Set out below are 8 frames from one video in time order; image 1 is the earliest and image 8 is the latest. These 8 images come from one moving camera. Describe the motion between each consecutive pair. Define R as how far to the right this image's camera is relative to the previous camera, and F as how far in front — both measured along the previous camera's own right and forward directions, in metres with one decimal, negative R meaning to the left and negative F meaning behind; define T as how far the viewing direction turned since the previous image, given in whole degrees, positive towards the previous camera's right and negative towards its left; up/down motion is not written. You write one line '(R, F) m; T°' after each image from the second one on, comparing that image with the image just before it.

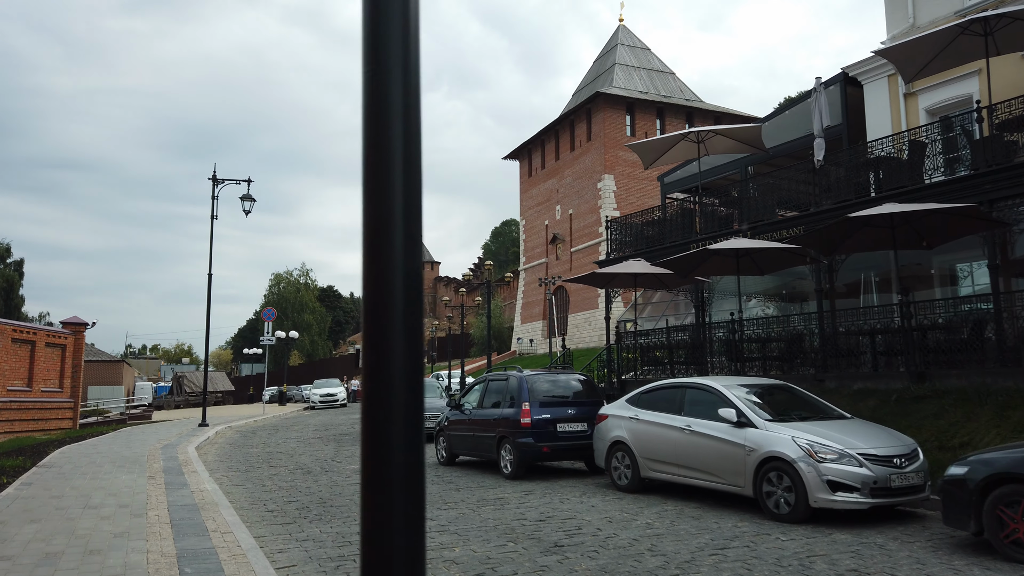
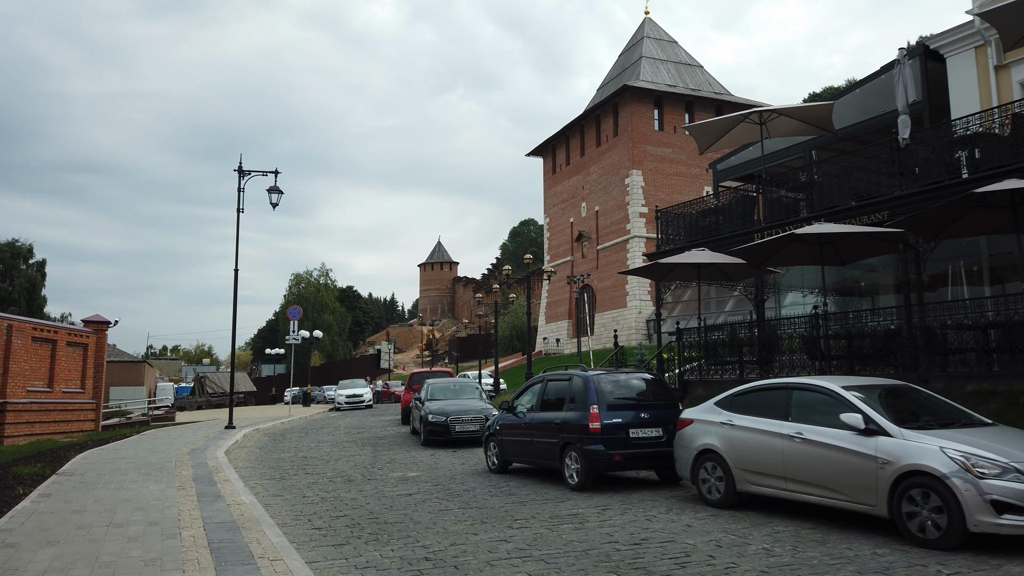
(-0.7, +1.2) m; -1°
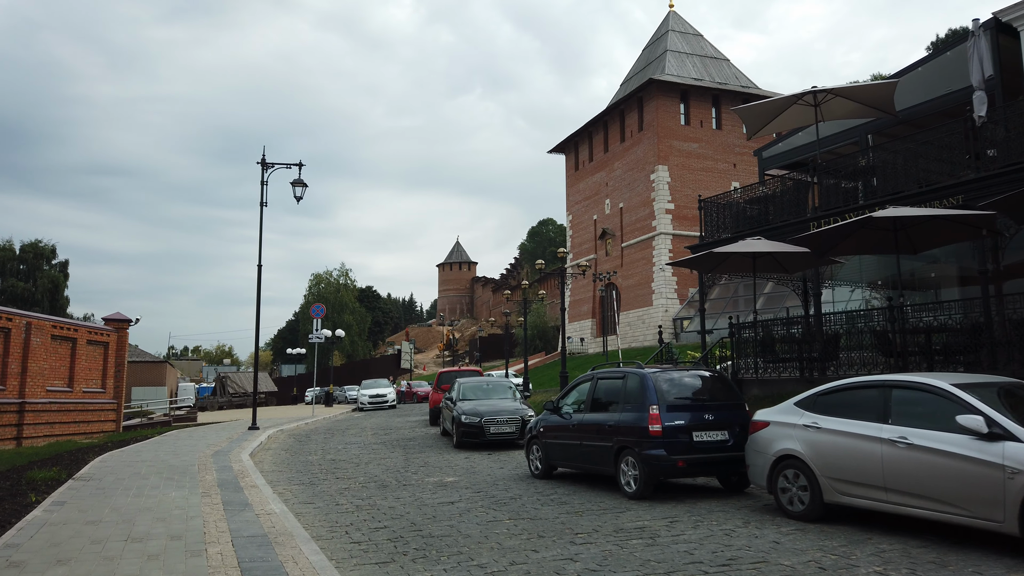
(-0.4, +0.9) m; -1°
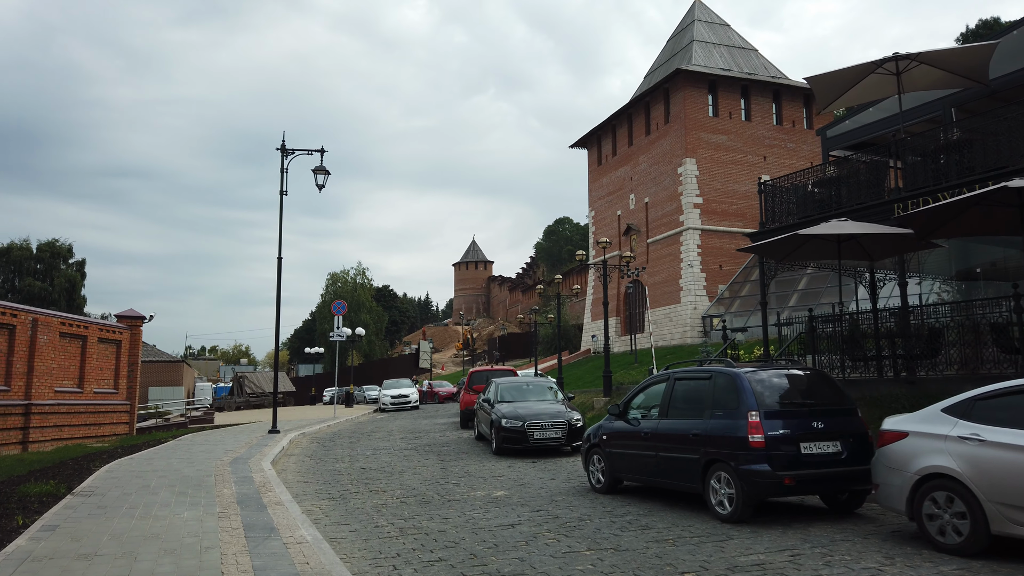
(-0.6, +1.5) m; -1°
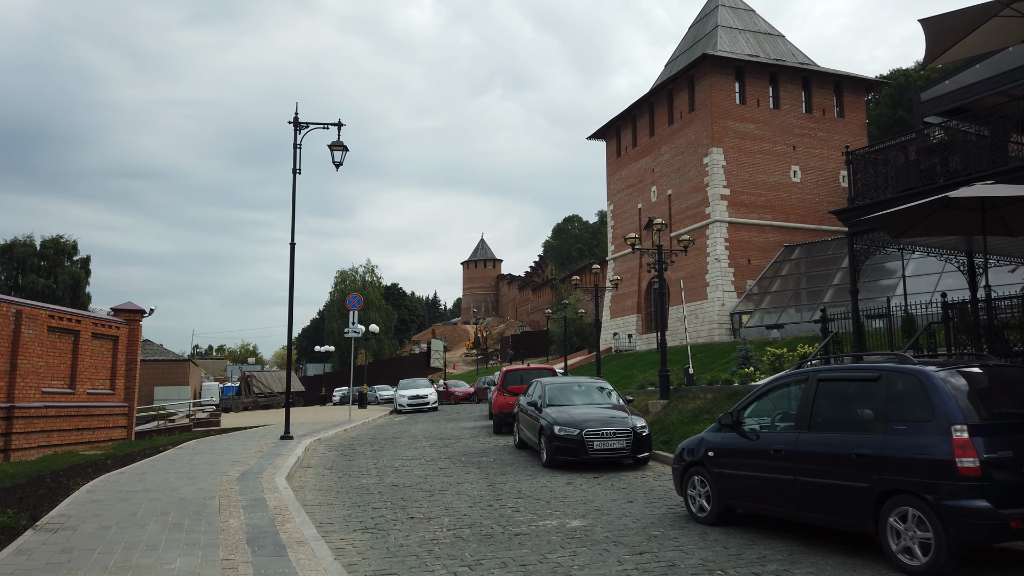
(-0.8, +2.2) m; 0°
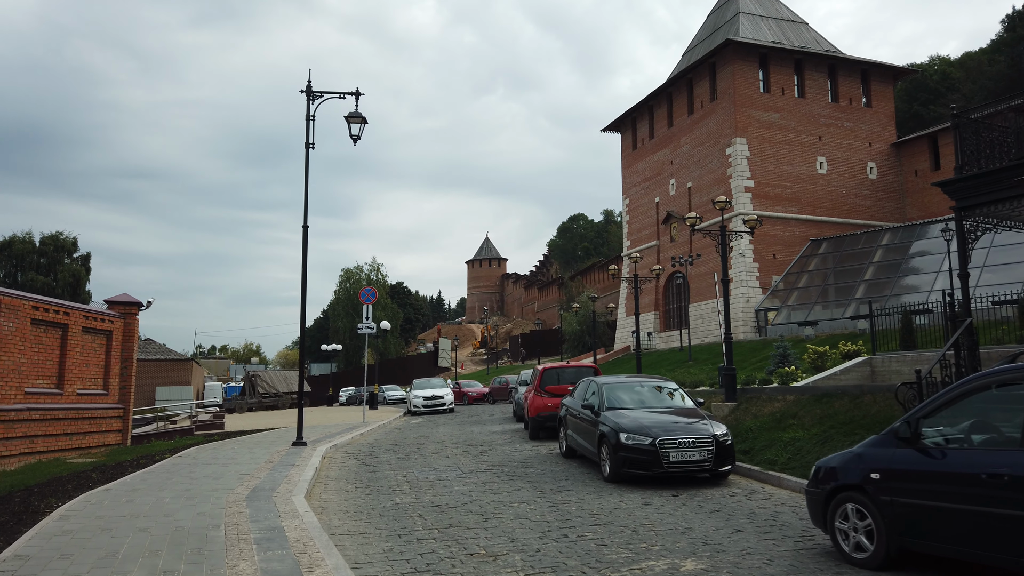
(-0.8, +2.0) m; 0°
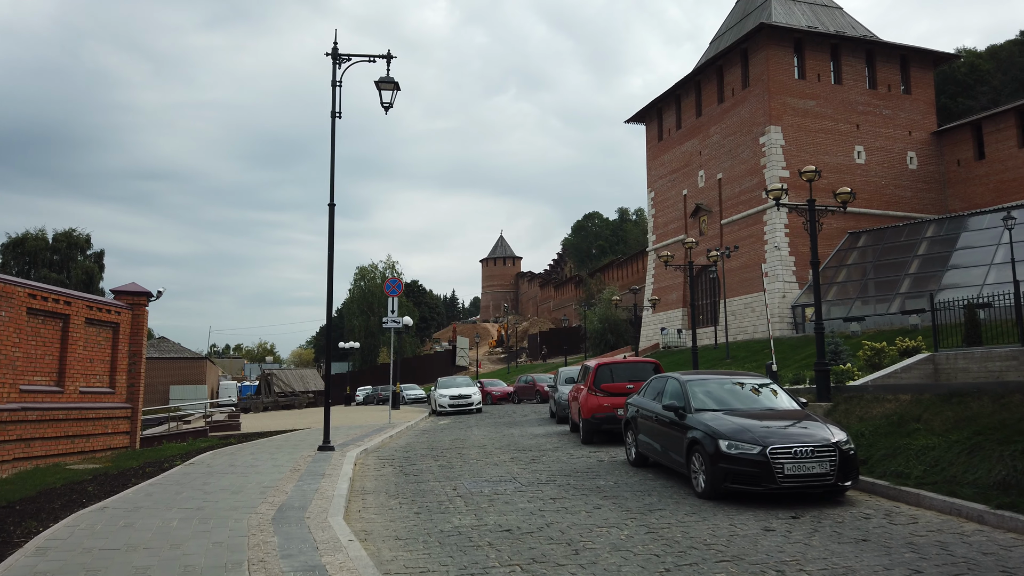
(-0.8, +1.8) m; -1°
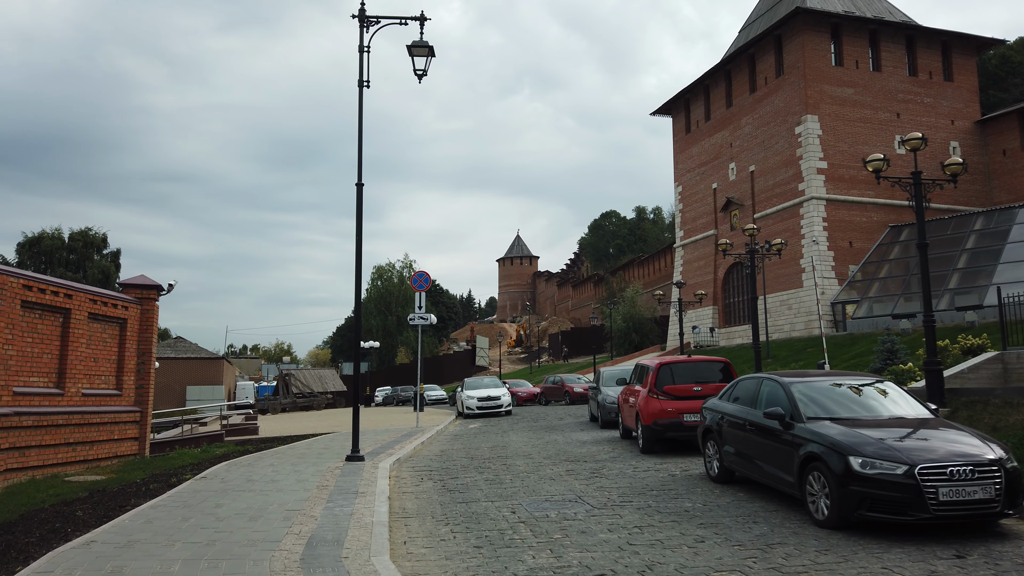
(-0.6, +1.7) m; -1°
